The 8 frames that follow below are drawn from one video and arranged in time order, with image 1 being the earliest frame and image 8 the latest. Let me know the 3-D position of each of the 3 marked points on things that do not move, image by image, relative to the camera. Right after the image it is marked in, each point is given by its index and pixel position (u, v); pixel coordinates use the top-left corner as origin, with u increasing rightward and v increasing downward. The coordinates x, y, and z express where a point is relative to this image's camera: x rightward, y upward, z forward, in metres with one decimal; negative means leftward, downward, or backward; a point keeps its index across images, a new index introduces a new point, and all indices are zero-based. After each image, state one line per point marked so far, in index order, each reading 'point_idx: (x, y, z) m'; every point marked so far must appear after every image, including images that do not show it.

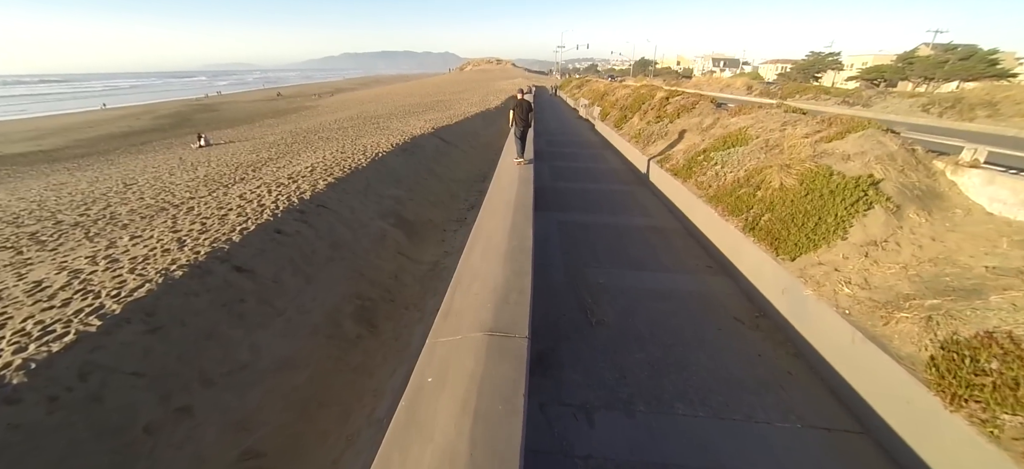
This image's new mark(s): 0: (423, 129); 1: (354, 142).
0: (-3.9, +4.6, +19.6) m
1: (-6.0, +3.5, +17.0) m
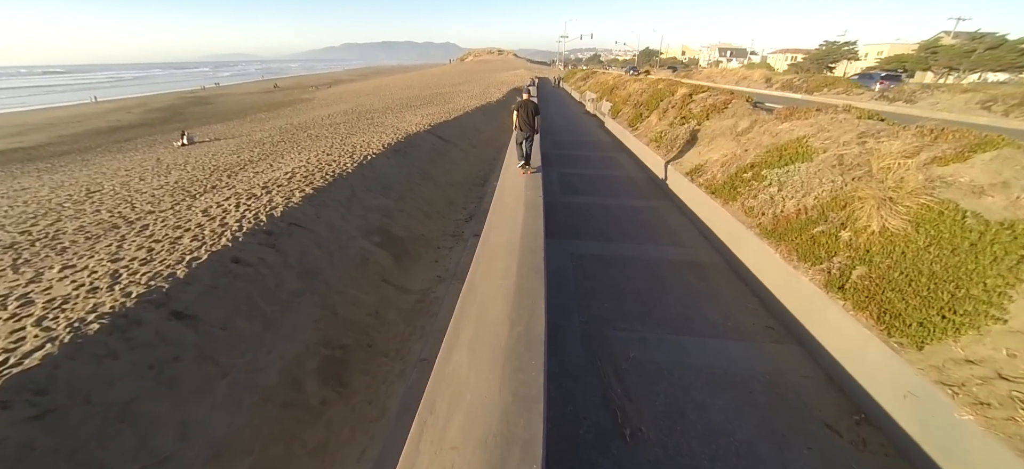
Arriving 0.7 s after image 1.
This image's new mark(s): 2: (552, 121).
0: (-3.8, +4.4, +18.3) m
1: (-5.9, +3.3, +15.8) m
2: (+1.6, +4.5, +17.7) m
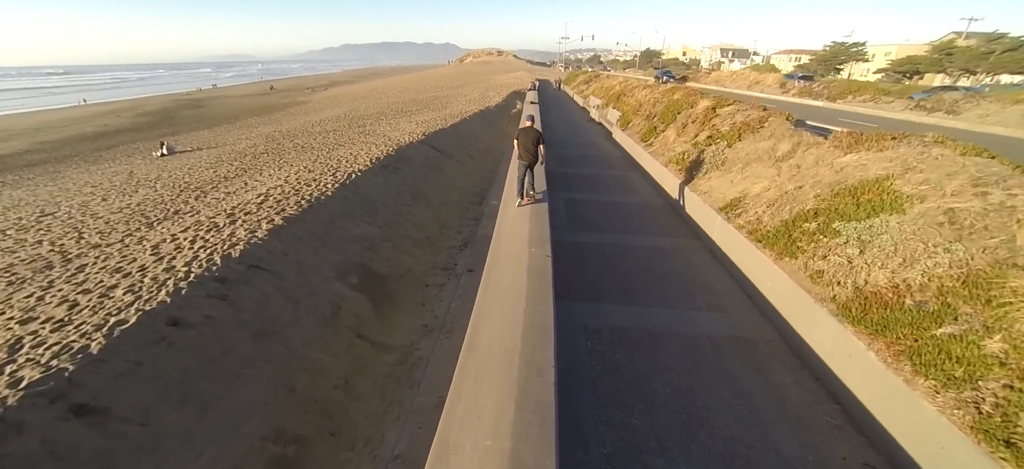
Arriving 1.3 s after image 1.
0: (-3.8, +3.8, +17.2) m
1: (-5.9, +2.6, +14.6) m
2: (+1.6, +3.9, +16.5) m
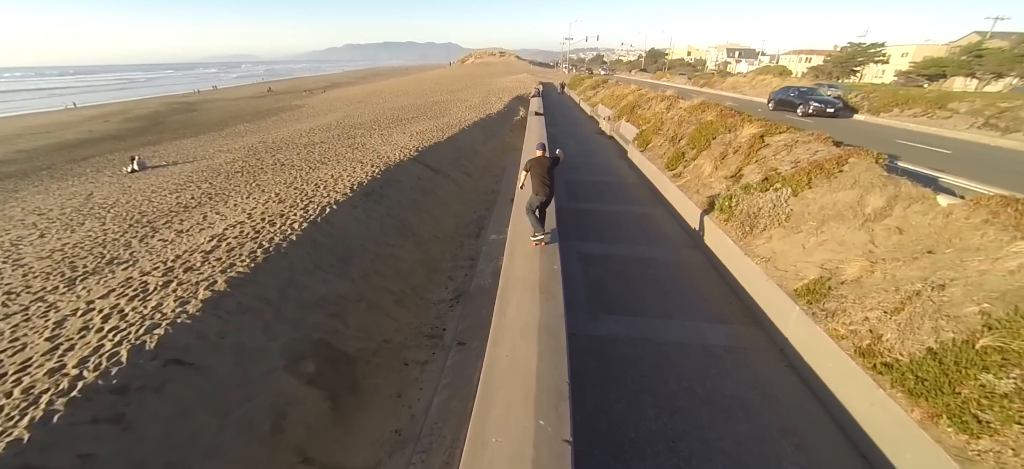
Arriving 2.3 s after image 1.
0: (-3.7, +2.9, +15.6) m
1: (-5.9, +1.7, +13.1) m
2: (+1.7, +3.0, +14.9) m
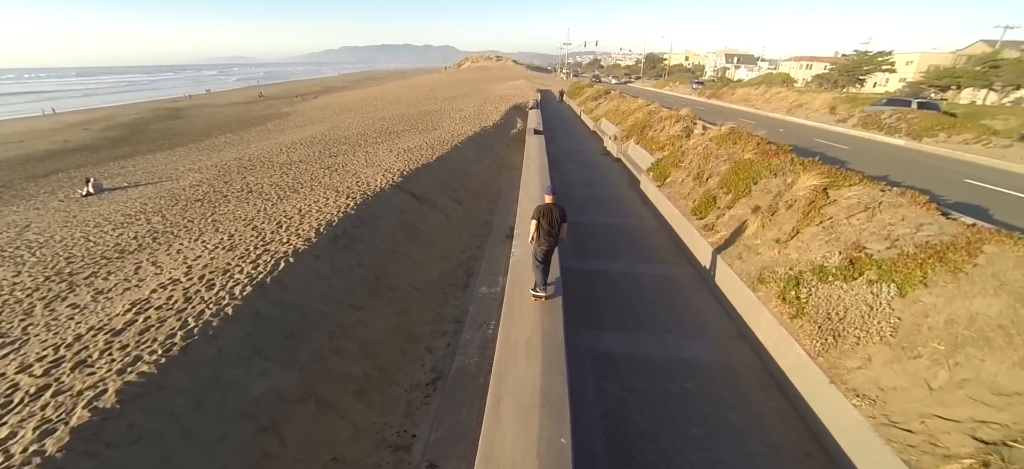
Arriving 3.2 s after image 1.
0: (-3.9, +1.8, +14.0) m
1: (-6.0, +0.7, +11.5) m
2: (+1.5, +1.9, +13.3) m
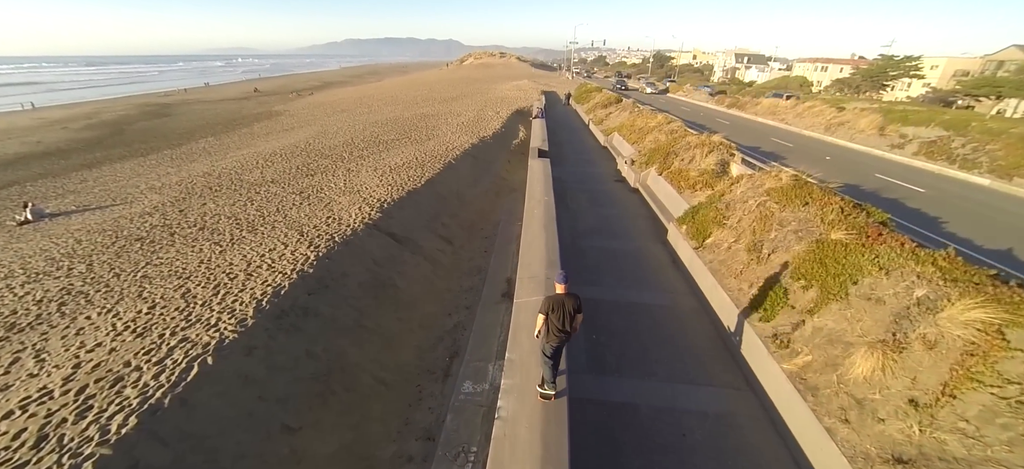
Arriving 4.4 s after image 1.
0: (-3.9, +0.7, +12.0) m
1: (-6.1, -0.4, +9.4) m
2: (+1.5, +0.7, +11.3) m
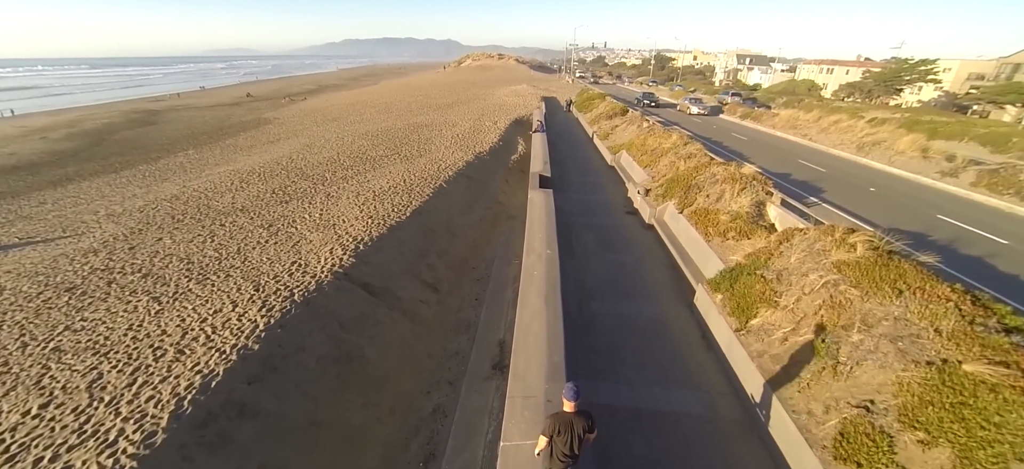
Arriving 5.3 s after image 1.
0: (-4.0, -0.3, +10.4) m
1: (-6.1, -1.4, +7.9) m
2: (+1.4, -0.3, +9.7) m
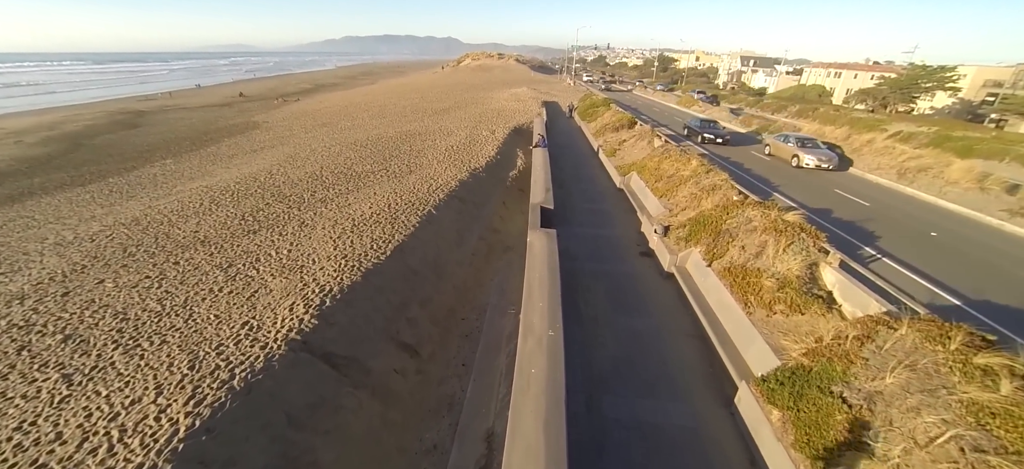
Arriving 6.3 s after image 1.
0: (-4.1, -1.3, +8.7) m
1: (-6.2, -2.4, +6.2) m
2: (+1.3, -1.3, +8.1) m
